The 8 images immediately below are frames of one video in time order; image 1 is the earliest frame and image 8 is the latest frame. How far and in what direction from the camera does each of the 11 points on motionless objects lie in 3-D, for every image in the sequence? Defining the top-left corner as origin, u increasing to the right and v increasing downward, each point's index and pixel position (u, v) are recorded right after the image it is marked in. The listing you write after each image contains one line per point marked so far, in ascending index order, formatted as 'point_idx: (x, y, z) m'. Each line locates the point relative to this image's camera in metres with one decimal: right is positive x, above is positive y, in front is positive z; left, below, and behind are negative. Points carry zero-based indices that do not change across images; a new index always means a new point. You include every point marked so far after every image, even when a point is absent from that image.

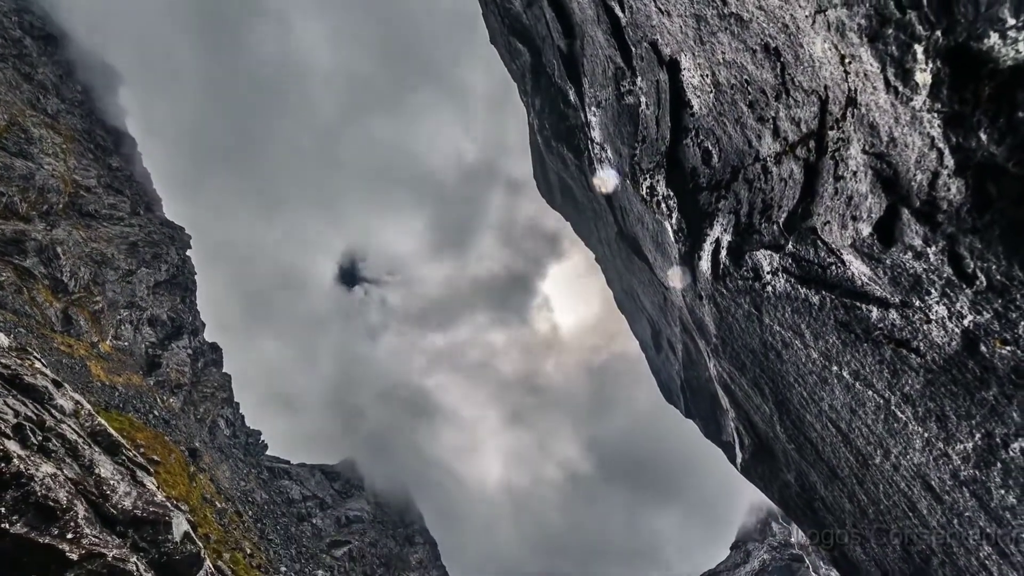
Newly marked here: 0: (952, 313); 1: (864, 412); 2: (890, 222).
0: (+13.5, -0.7, +15.0) m
1: (+14.2, -5.0, +19.7) m
2: (+12.3, +2.1, +15.9) m
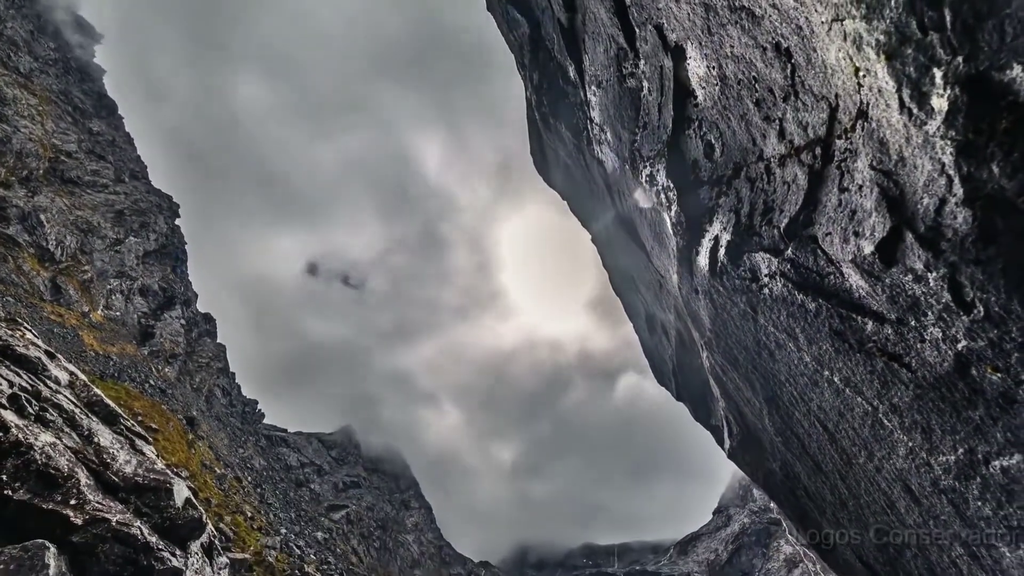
0: (+13.6, -1.5, +15.3) m
1: (+14.1, -5.4, +20.4) m
2: (+12.4, +1.4, +16.0) m
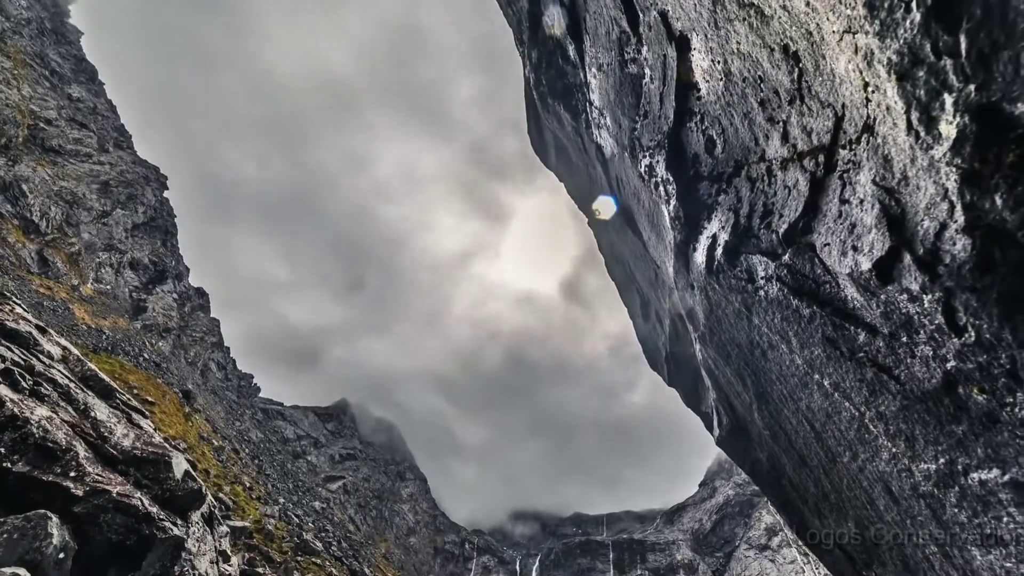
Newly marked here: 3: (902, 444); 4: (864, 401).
0: (+13.6, -2.1, +15.7) m
1: (+14.1, -5.7, +21.1) m
2: (+12.4, +0.8, +16.2) m
3: (+14.6, -5.8, +18.3) m
4: (+13.9, -4.5, +19.4) m
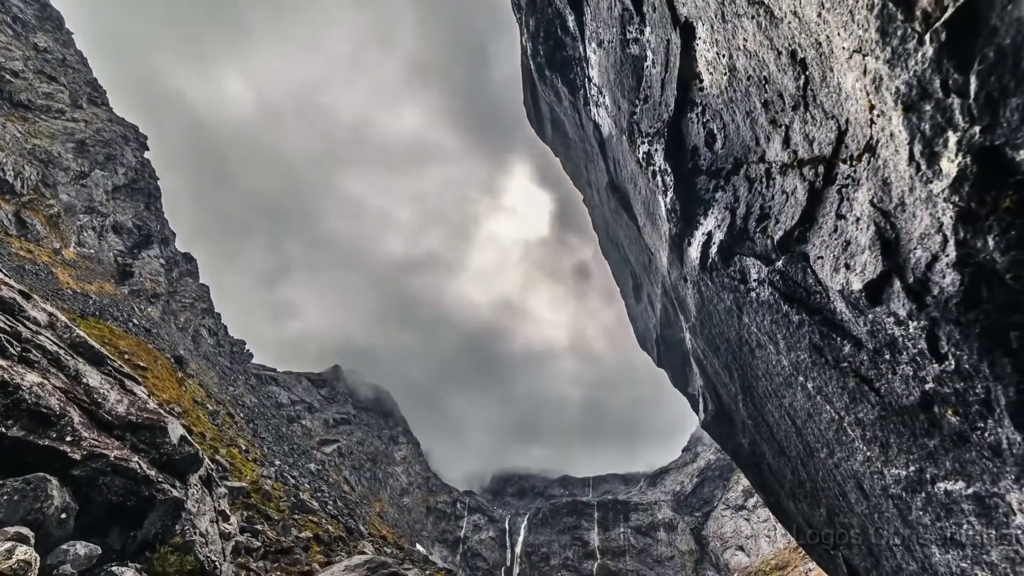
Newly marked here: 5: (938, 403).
0: (+13.6, -2.9, +16.4) m
1: (+13.9, -5.9, +22.1) m
2: (+12.4, +0.1, +16.6) m
3: (+14.4, -6.4, +19.3) m
4: (+13.8, -4.9, +20.3) m
5: (+14.0, -3.8, +16.1) m
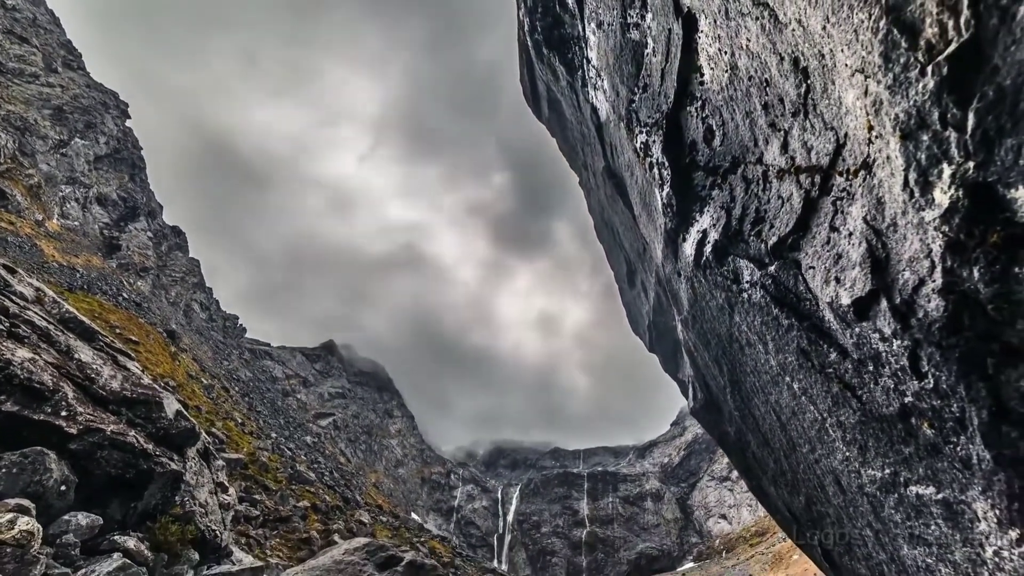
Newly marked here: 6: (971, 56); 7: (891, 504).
0: (+13.6, -3.5, +17.2) m
1: (+13.7, -6.1, +23.1) m
2: (+12.4, -0.5, +17.1) m
3: (+14.3, -6.8, +20.3) m
4: (+13.6, -5.2, +21.2) m
5: (+14.0, -4.4, +16.9) m
6: (+11.5, +5.8, +12.4) m
7: (+15.1, -8.6, +19.4) m
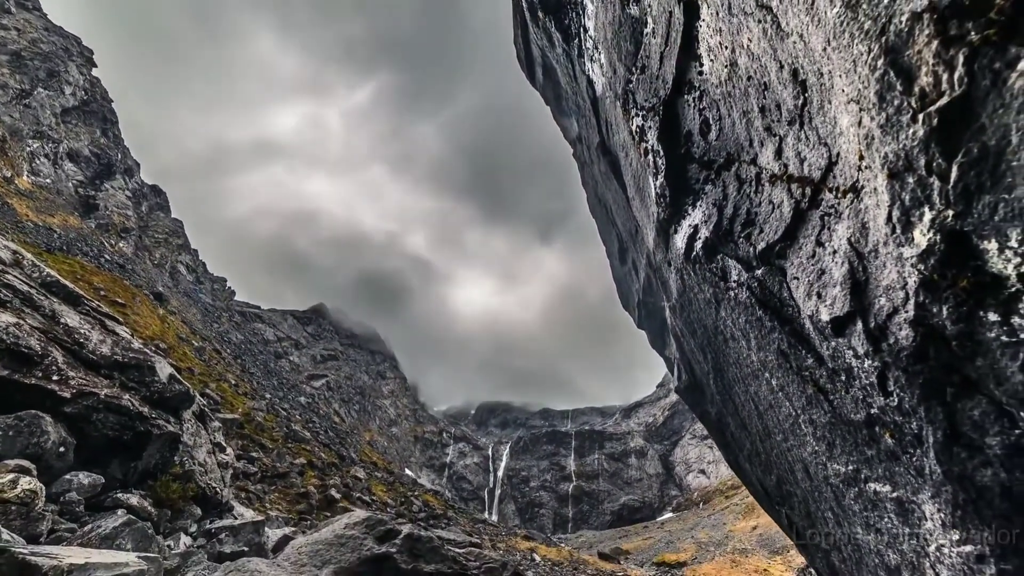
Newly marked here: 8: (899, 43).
0: (+13.4, -4.2, +18.5) m
1: (+13.3, -6.2, +24.7) m
2: (+12.2, -1.2, +18.1) m
3: (+14.0, -7.1, +22.0) m
4: (+13.3, -5.5, +22.7) m
5: (+13.8, -5.1, +18.3) m
6: (+11.6, +4.6, +12.7) m
7: (+14.8, -9.0, +21.3) m
8: (+11.0, +6.9, +13.9) m
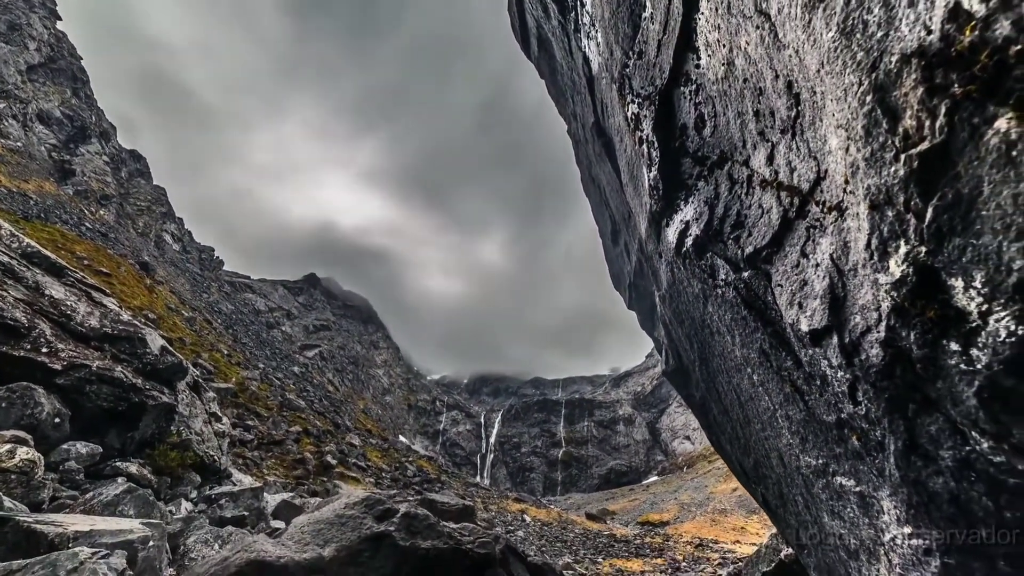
0: (+13.1, -4.7, +19.8) m
1: (+12.9, -6.1, +26.1) m
2: (+12.0, -1.8, +19.1) m
3: (+13.7, -7.3, +23.6) m
4: (+13.0, -5.6, +24.1) m
5: (+13.5, -5.6, +19.8) m
6: (+11.5, +3.5, +13.2) m
7: (+14.5, -9.2, +23.1) m
8: (+10.9, +6.0, +14.2) m
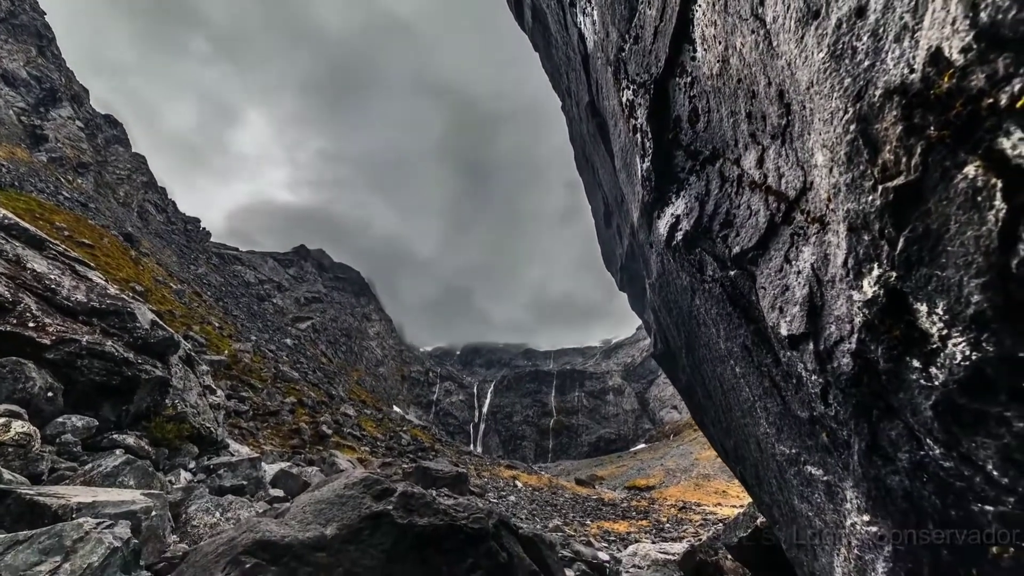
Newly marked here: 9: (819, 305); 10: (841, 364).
0: (+12.8, -5.0, +21.2) m
1: (+12.5, -5.8, +27.6) m
2: (+11.8, -2.1, +20.3) m
3: (+13.3, -7.2, +25.2) m
4: (+12.6, -5.5, +25.6) m
5: (+13.2, -5.9, +21.3) m
6: (+11.4, +2.7, +13.9) m
7: (+14.1, -9.2, +24.9) m
8: (+10.8, +5.2, +14.7) m
9: (+11.9, -0.7, +19.2) m
10: (+12.4, -2.8, +18.5) m
